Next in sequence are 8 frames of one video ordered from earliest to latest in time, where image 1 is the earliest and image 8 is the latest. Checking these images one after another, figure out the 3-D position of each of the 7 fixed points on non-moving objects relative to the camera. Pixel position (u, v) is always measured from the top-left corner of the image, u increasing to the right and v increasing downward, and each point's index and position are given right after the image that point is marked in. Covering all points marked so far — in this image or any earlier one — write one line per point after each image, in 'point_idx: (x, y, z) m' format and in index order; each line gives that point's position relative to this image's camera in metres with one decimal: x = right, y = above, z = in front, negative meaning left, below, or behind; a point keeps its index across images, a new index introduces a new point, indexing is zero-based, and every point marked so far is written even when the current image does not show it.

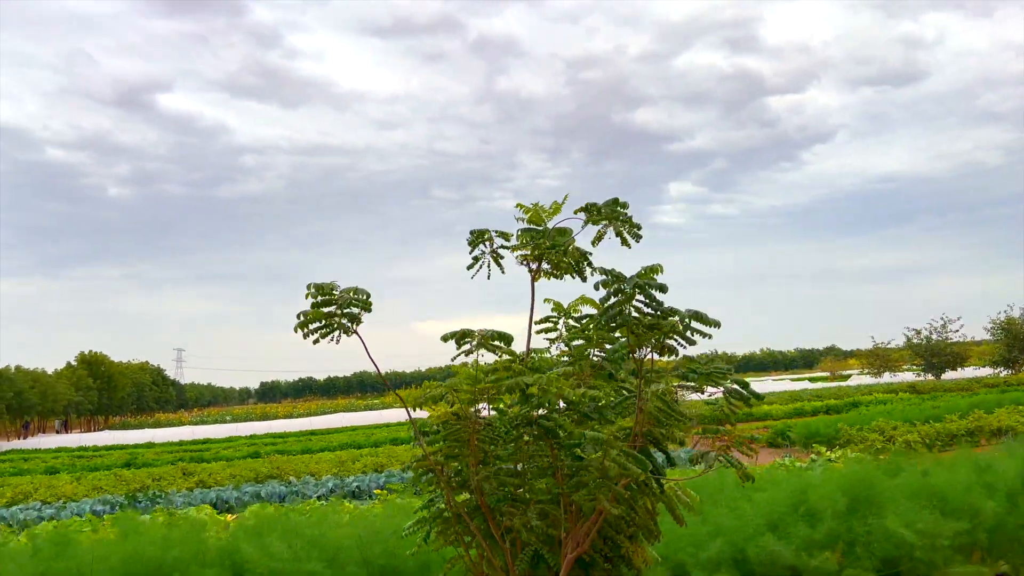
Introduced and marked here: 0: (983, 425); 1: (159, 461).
0: (+7.9, -2.3, +11.9) m
1: (-9.1, -4.5, +18.7) m
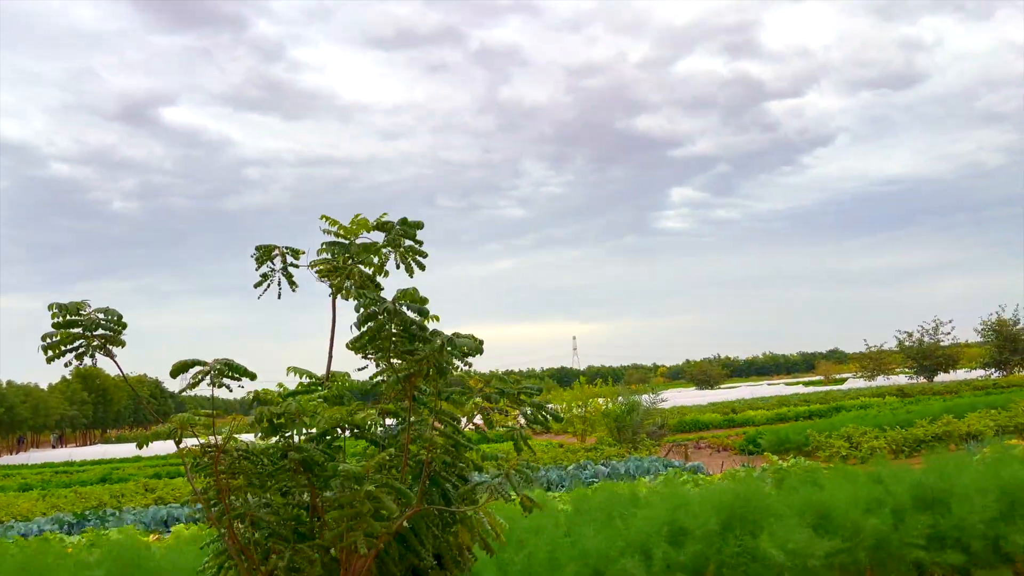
0: (+7.2, -2.3, +11.7) m
1: (-9.7, -4.8, +18.5) m
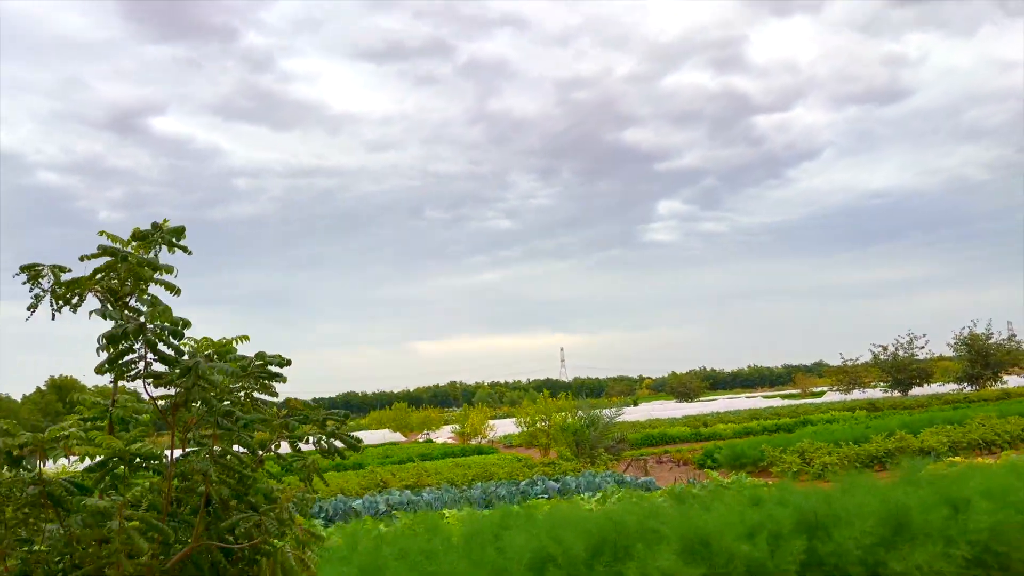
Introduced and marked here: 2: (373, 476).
0: (+6.4, -2.5, +11.7) m
1: (-10.6, -5.1, +18.1) m
2: (-2.7, -3.6, +13.8) m
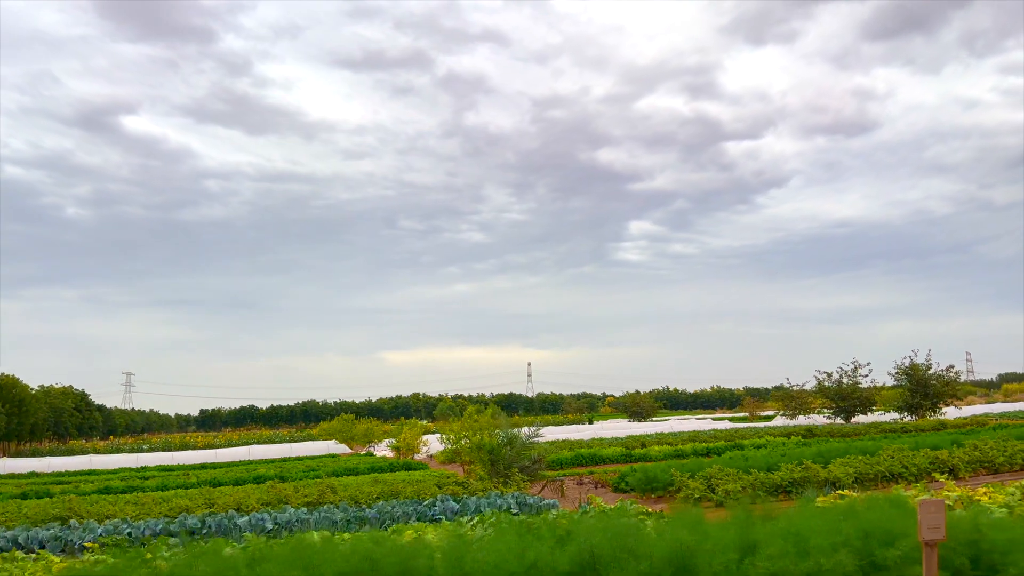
0: (+4.8, -3.0, +11.6) m
1: (-12.6, -5.0, +17.3) m
2: (-4.4, -3.7, +13.3) m
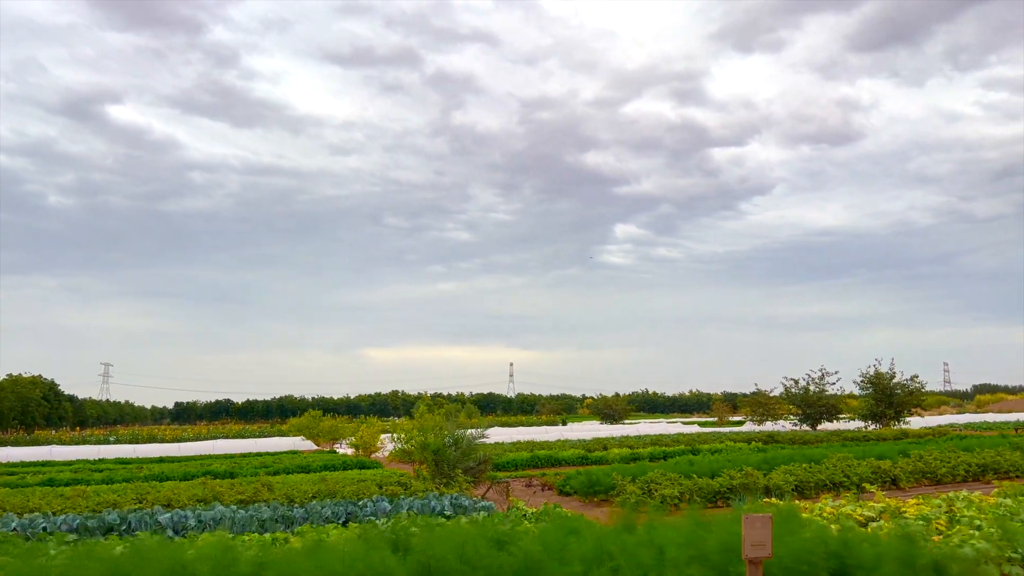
0: (+3.8, -3.1, +11.5) m
1: (-13.7, -4.6, +16.8) m
2: (-5.4, -3.6, +13.0) m
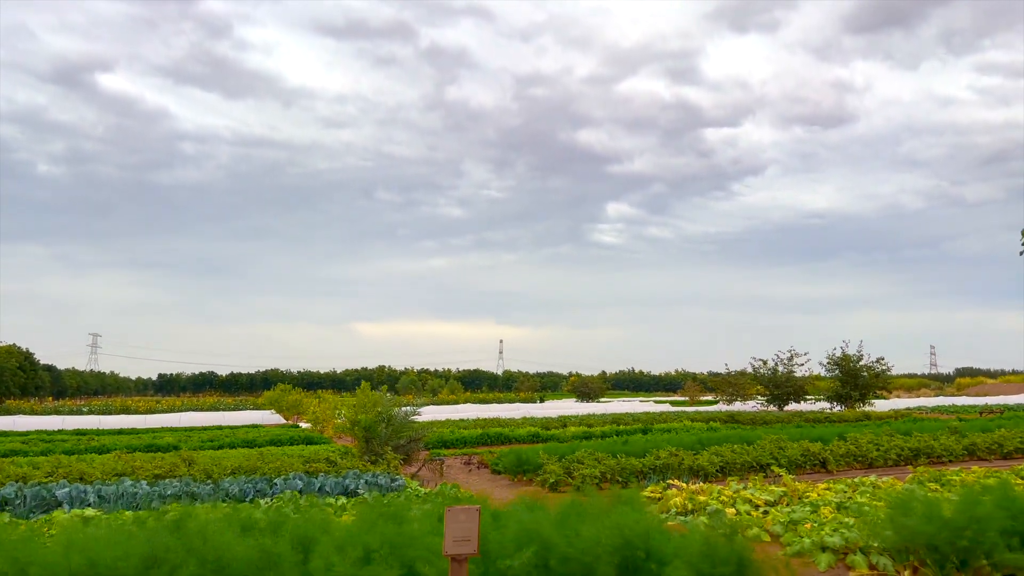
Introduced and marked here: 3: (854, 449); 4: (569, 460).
0: (+2.6, -2.8, +11.3) m
1: (-15.1, -3.8, +16.4) m
2: (-6.7, -3.0, +12.7) m
3: (+6.0, -2.8, +12.7) m
4: (+0.9, -2.8, +11.9) m
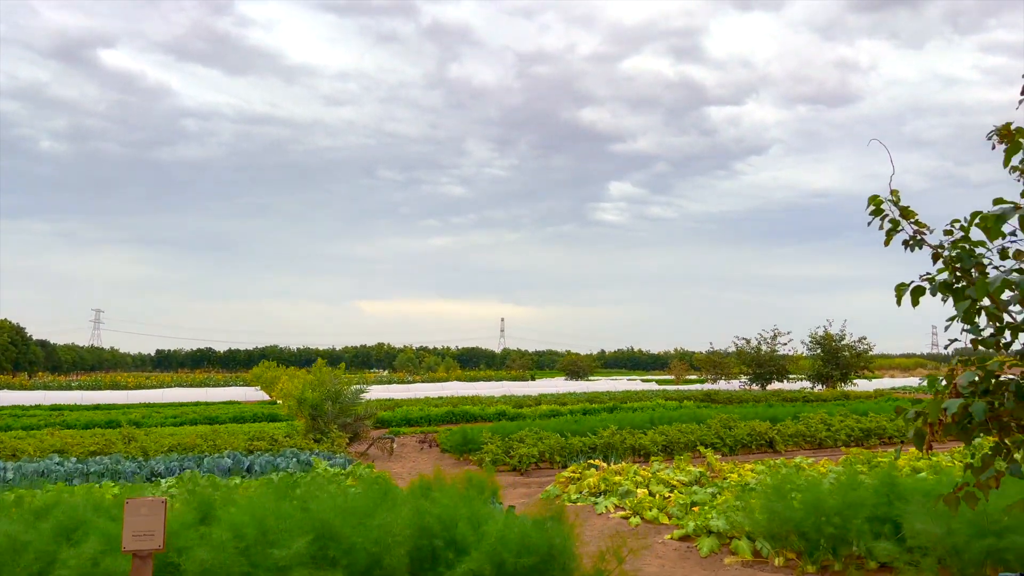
0: (+1.6, -2.4, +11.2) m
1: (-16.0, -3.2, +16.2) m
2: (-7.6, -2.6, +12.5) m
3: (+5.1, -2.5, +12.5) m
4: (0.0, -2.4, +11.7) m
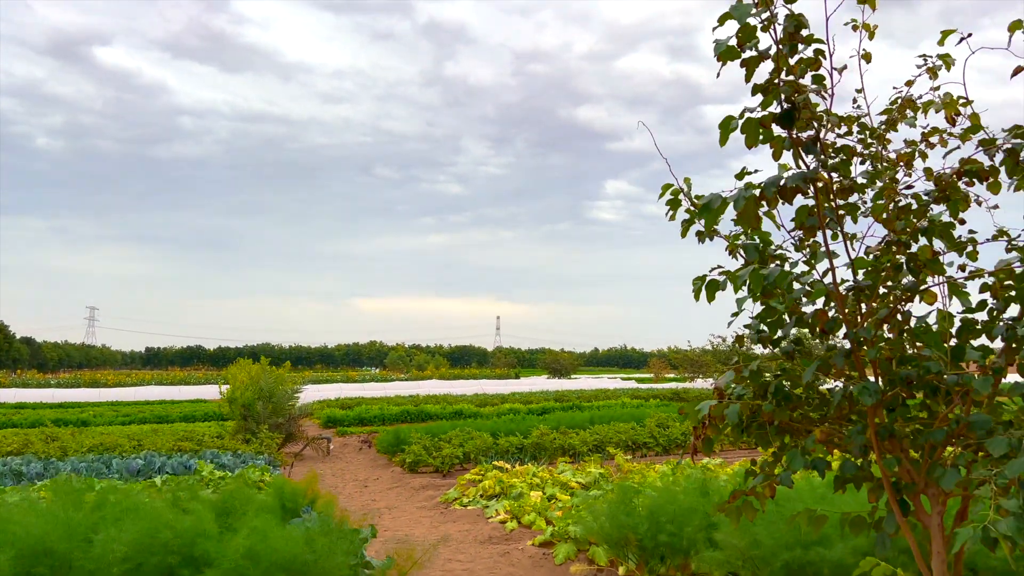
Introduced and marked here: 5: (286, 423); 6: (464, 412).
0: (+0.5, -2.3, +10.9) m
1: (-17.2, -3.1, +15.8) m
2: (-8.8, -2.5, +12.2) m
3: (+4.0, -2.4, +12.3) m
4: (-1.2, -2.4, +11.4) m
5: (-4.1, -2.5, +13.4) m
6: (-1.5, -3.4, +19.4) m
